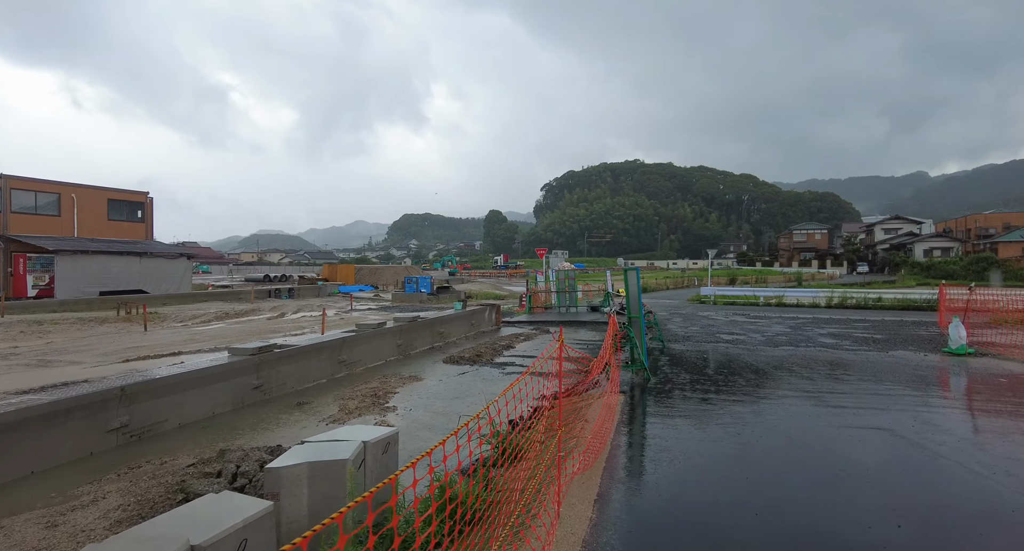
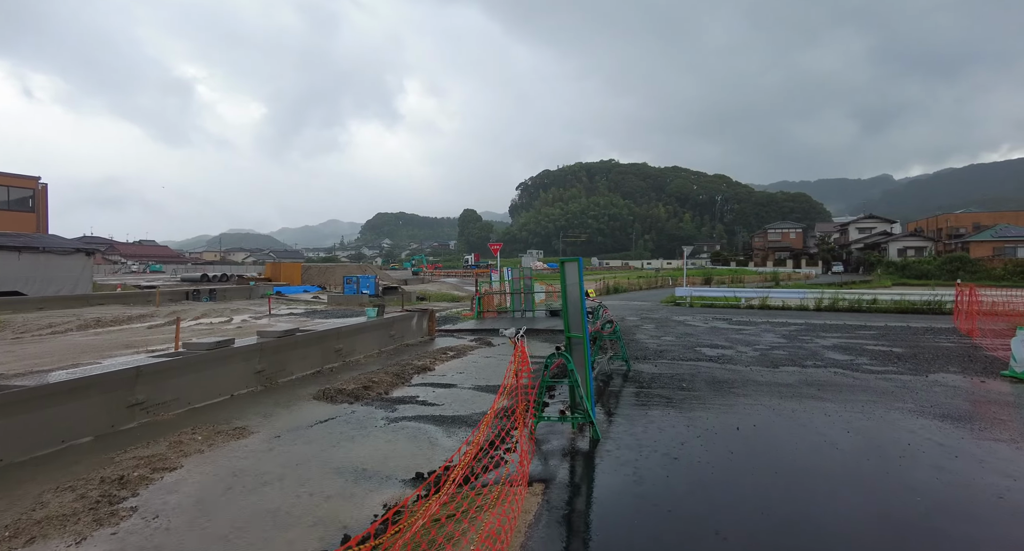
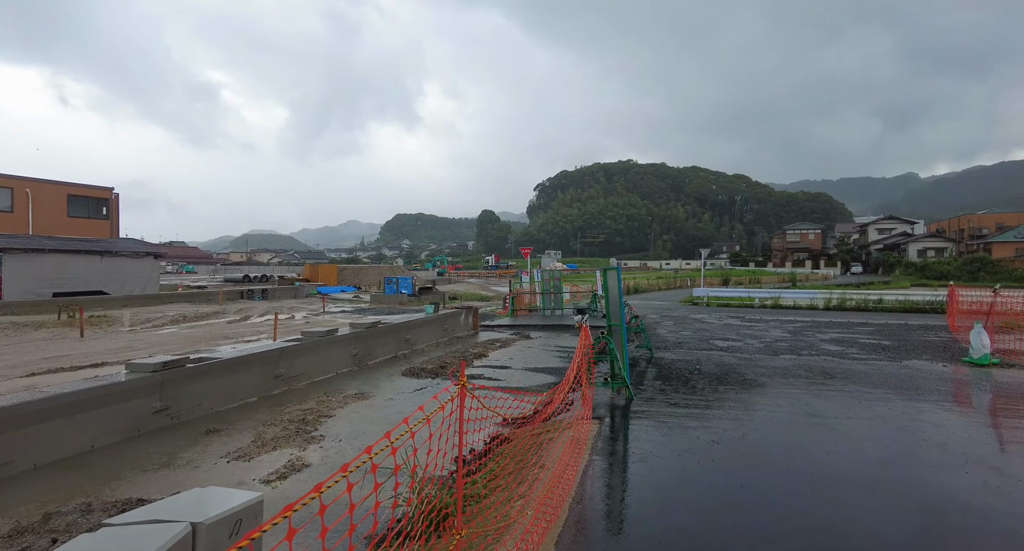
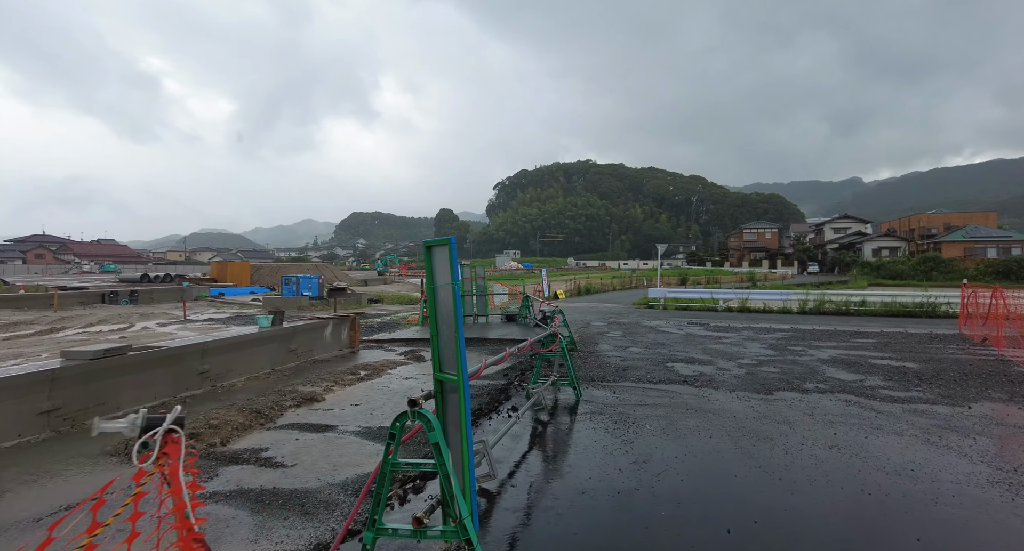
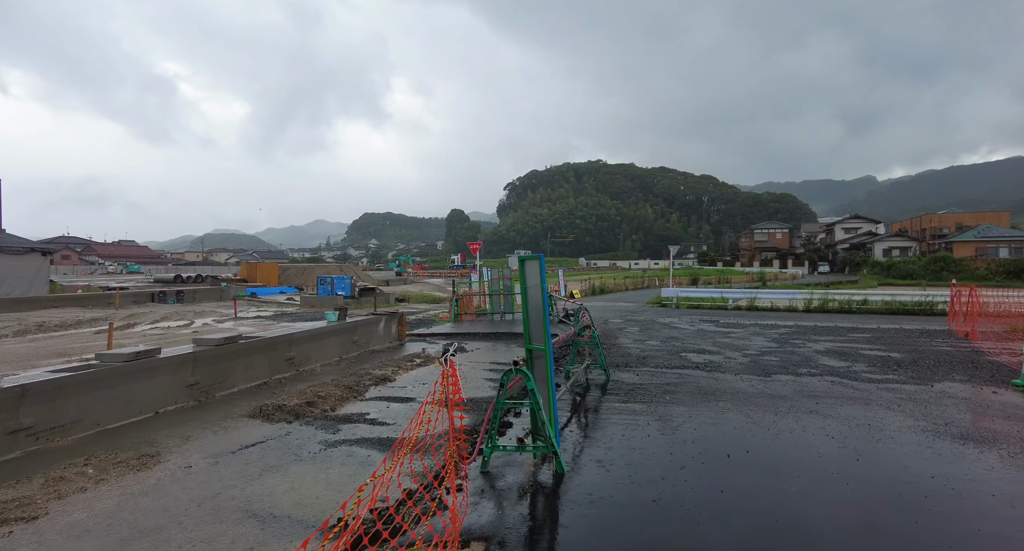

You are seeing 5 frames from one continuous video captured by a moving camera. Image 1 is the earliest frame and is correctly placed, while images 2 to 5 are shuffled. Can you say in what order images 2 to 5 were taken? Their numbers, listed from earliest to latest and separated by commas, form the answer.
3, 2, 5, 4
